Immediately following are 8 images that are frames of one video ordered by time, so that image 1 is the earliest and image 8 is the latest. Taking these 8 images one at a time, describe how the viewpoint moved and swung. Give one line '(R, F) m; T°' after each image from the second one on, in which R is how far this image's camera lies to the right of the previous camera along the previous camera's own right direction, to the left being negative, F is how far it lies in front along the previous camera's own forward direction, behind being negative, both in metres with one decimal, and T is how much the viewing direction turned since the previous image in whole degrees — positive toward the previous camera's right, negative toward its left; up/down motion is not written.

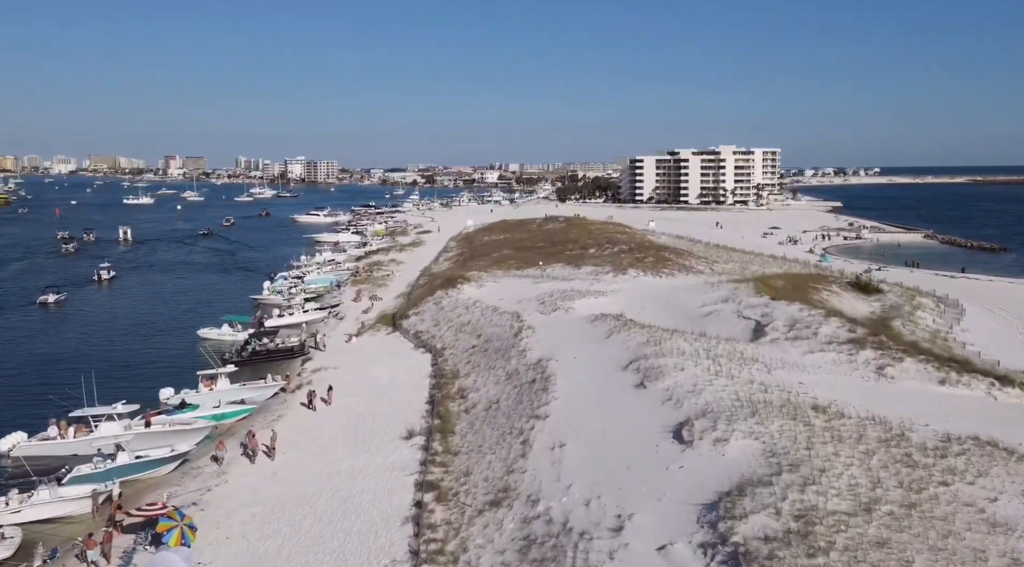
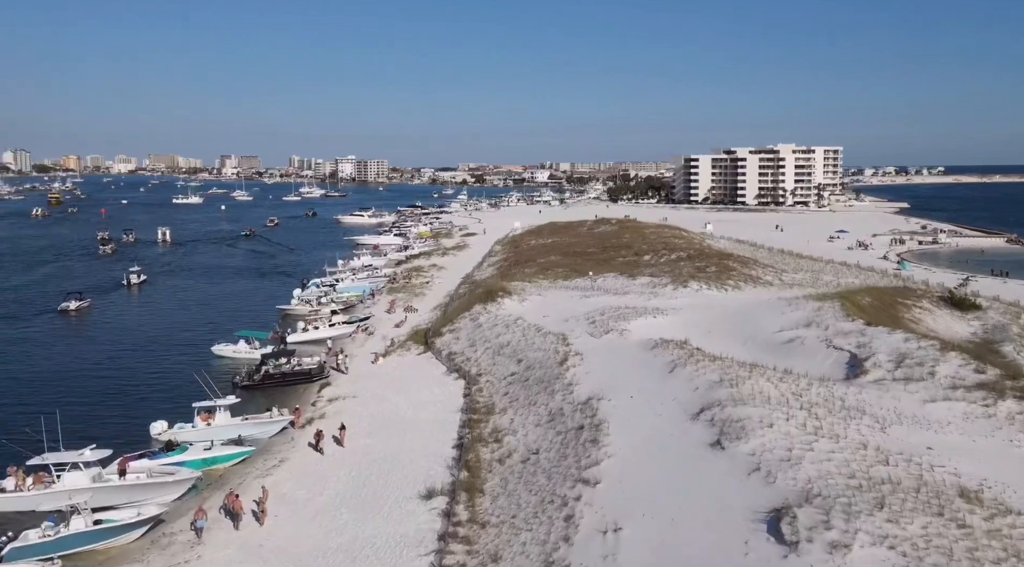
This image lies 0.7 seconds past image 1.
(+0.1, +4.4) m; -3°
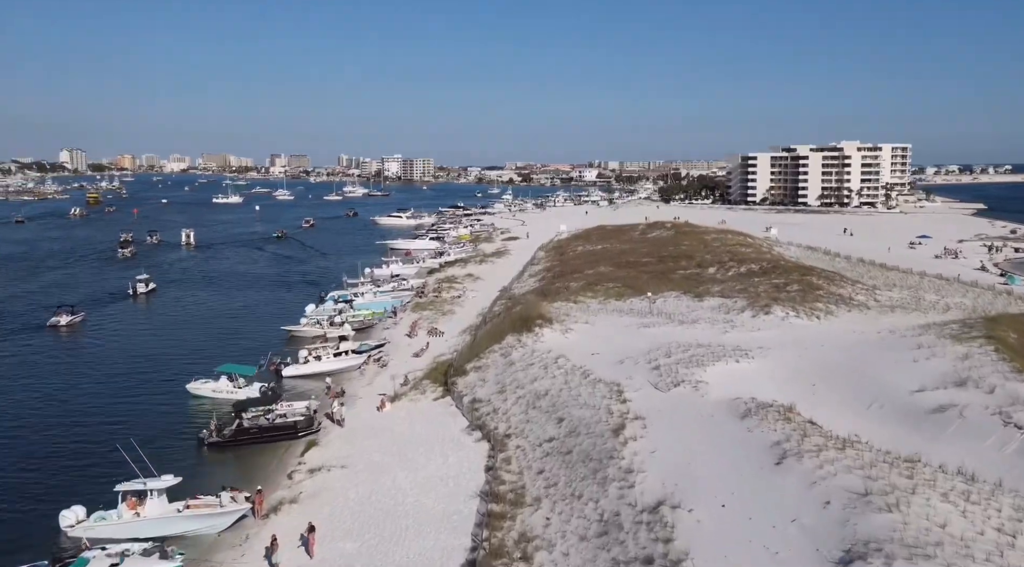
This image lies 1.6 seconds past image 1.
(+0.2, +7.1) m; -3°
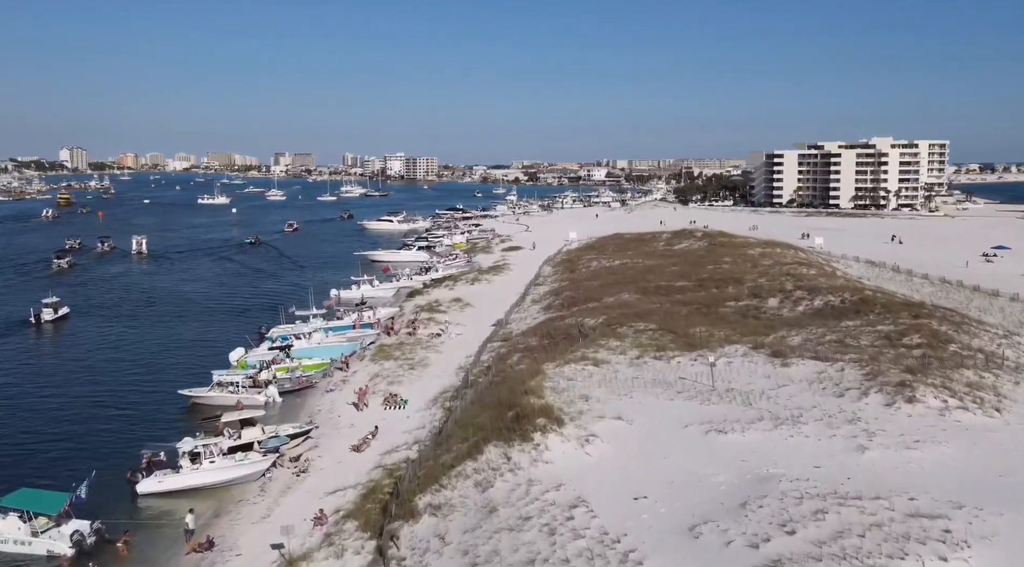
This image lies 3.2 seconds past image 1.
(+0.5, +12.2) m; 0°
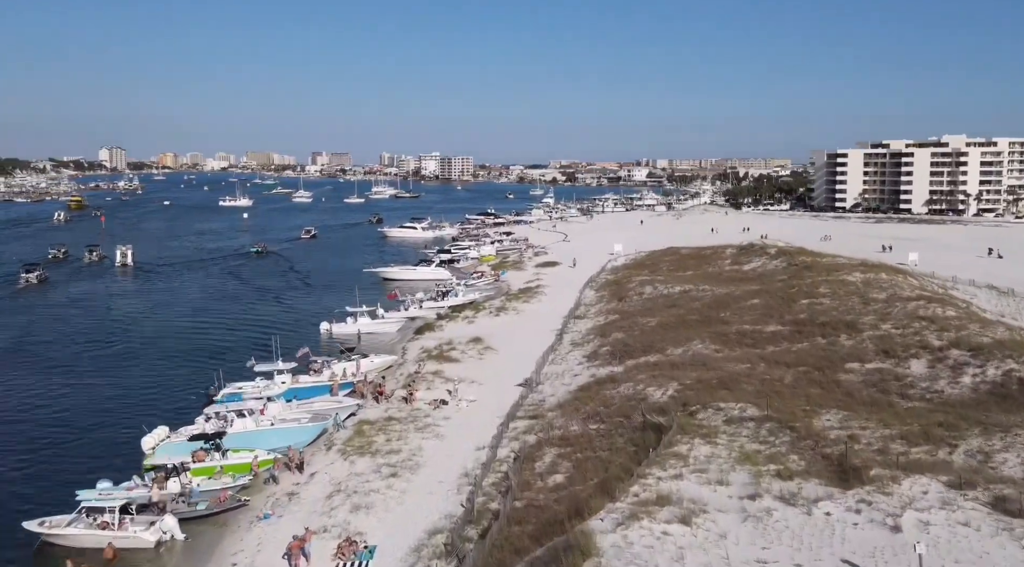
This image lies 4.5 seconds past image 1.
(+0.1, +10.8) m; -2°
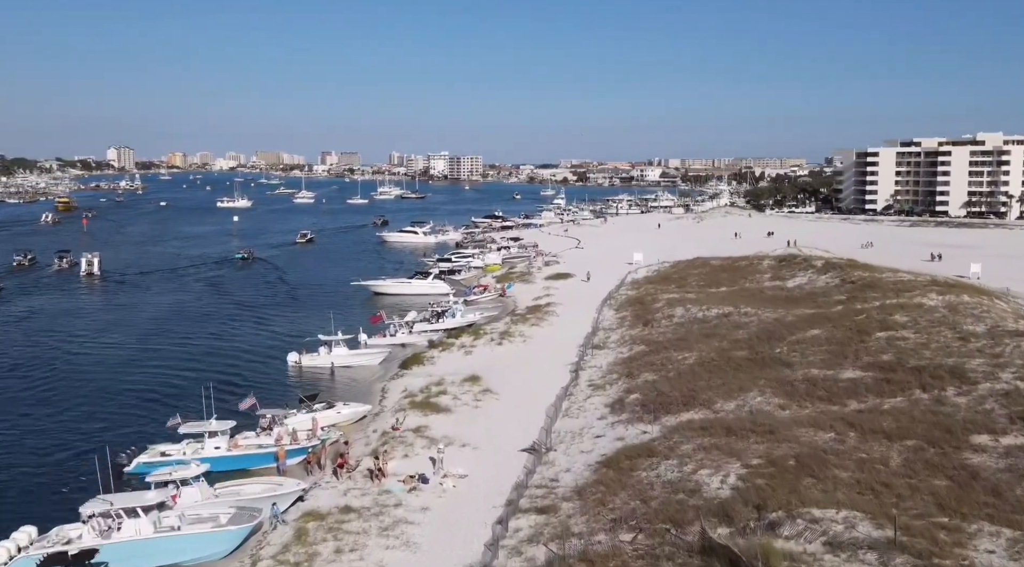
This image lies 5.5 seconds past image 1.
(+0.2, +7.2) m; -1°
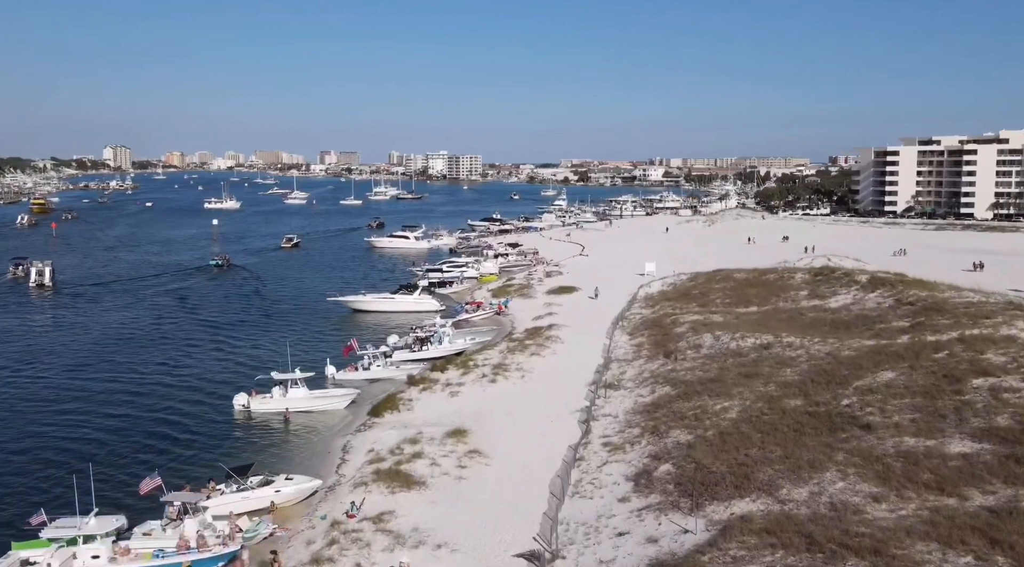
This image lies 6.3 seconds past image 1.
(+0.2, +6.5) m; 0°
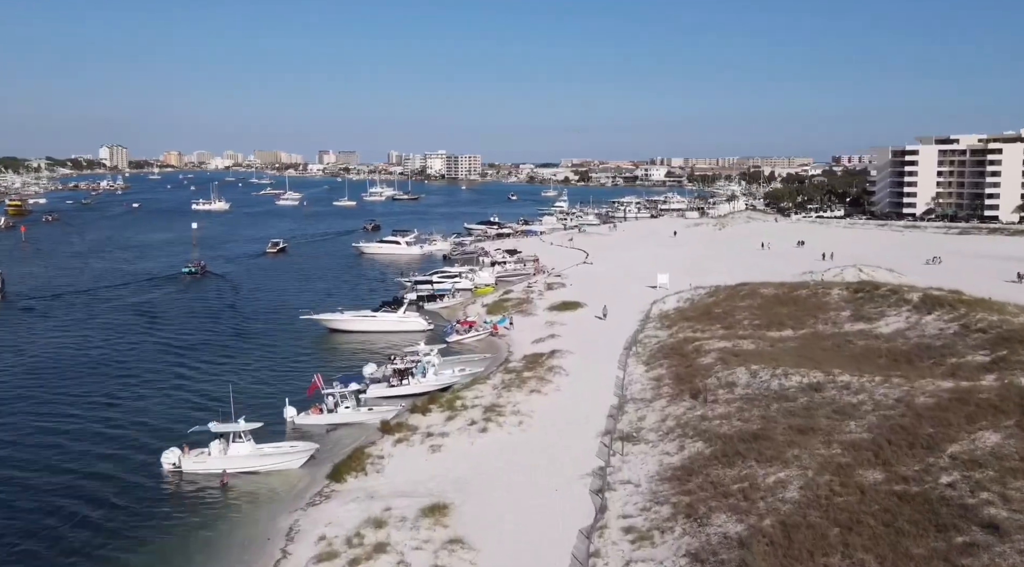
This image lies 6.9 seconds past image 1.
(+0.1, +5.7) m; 0°
